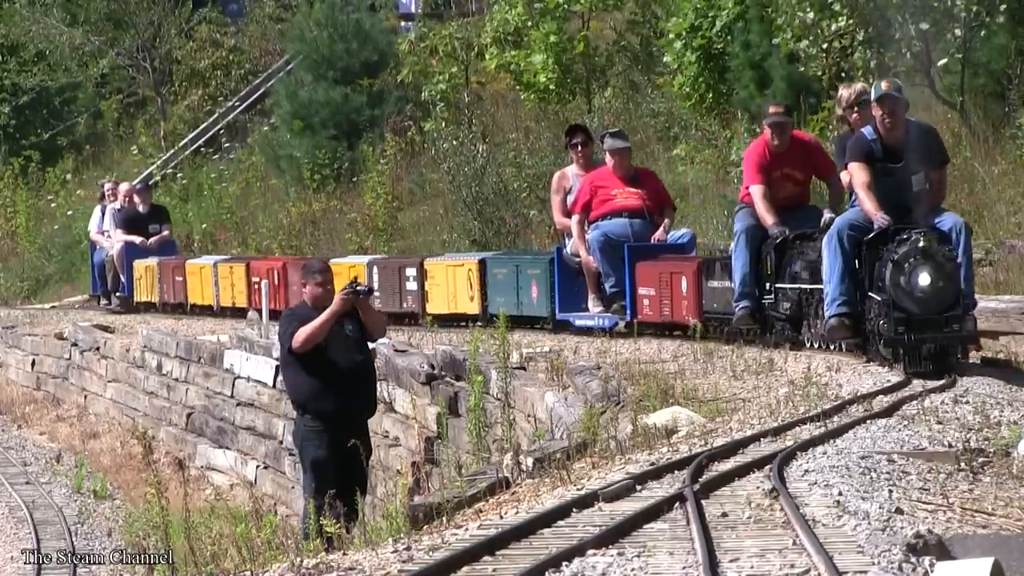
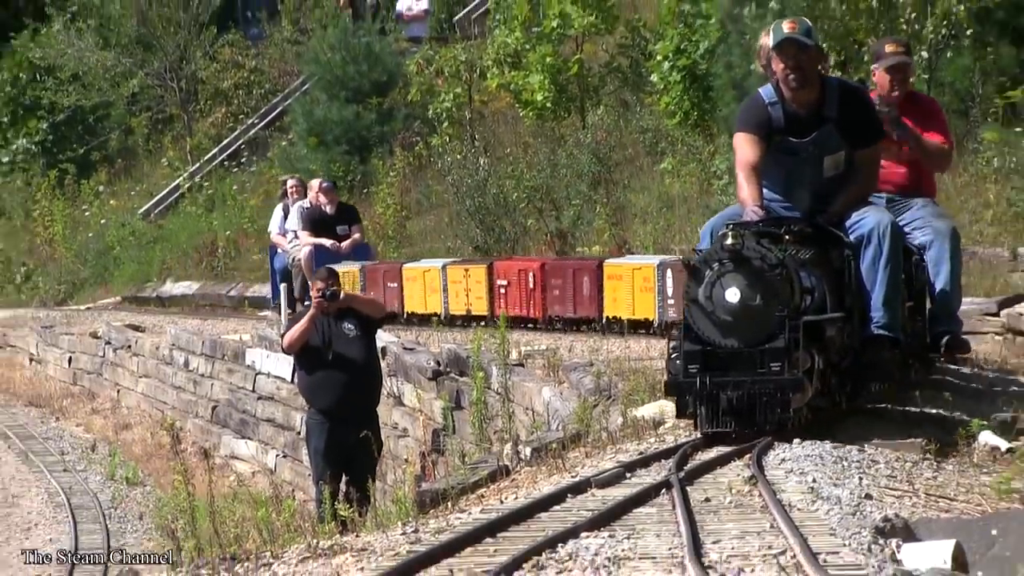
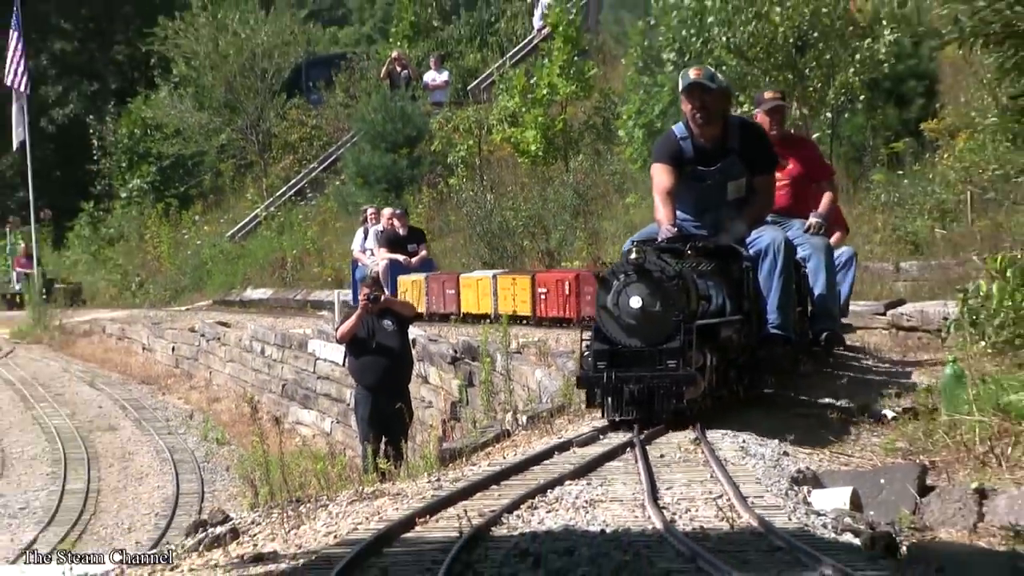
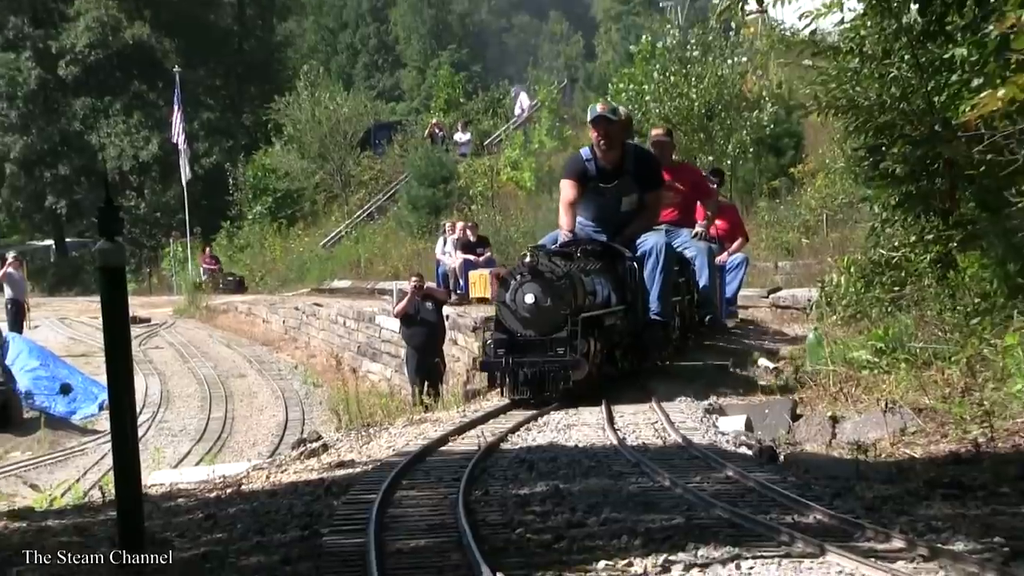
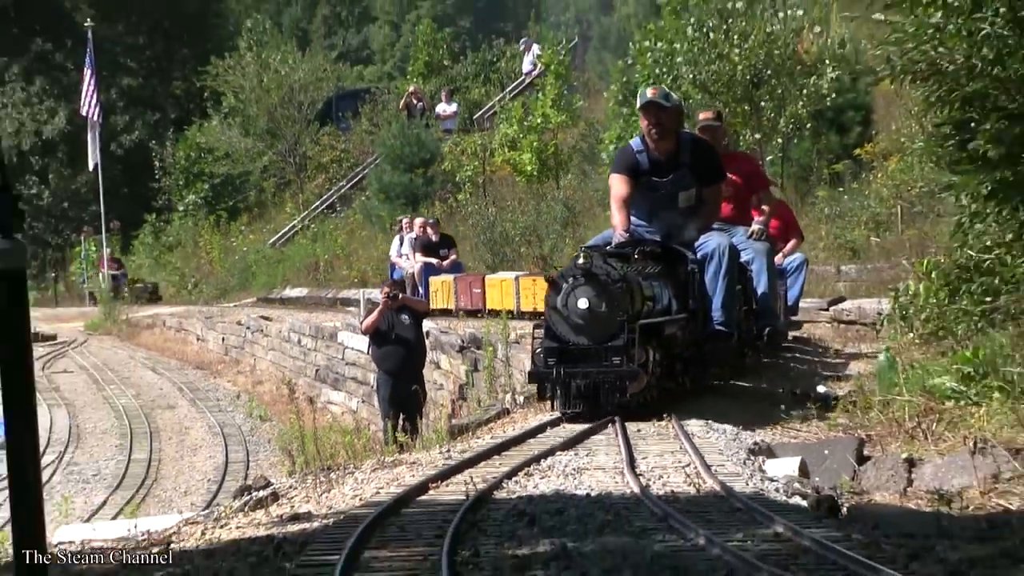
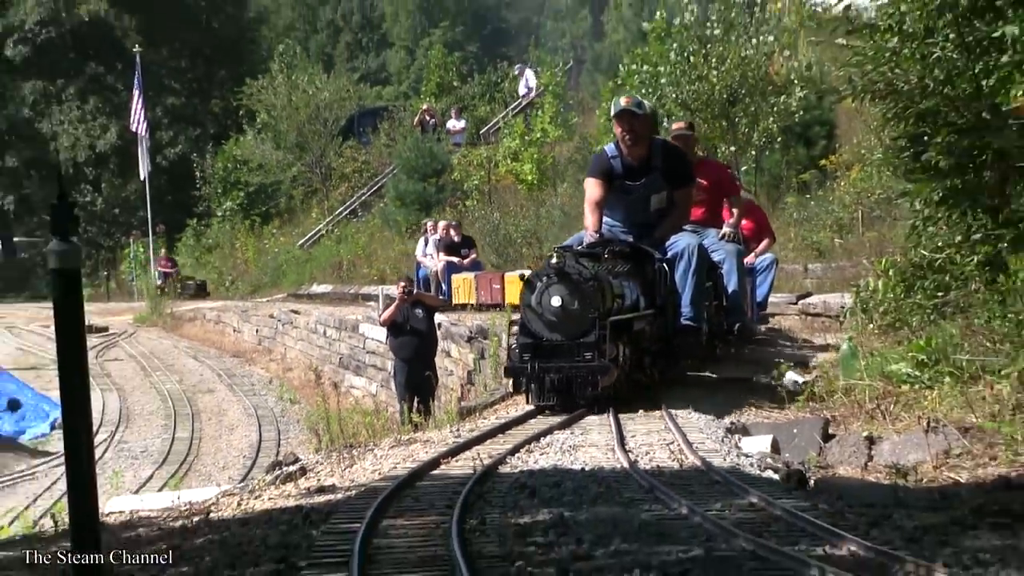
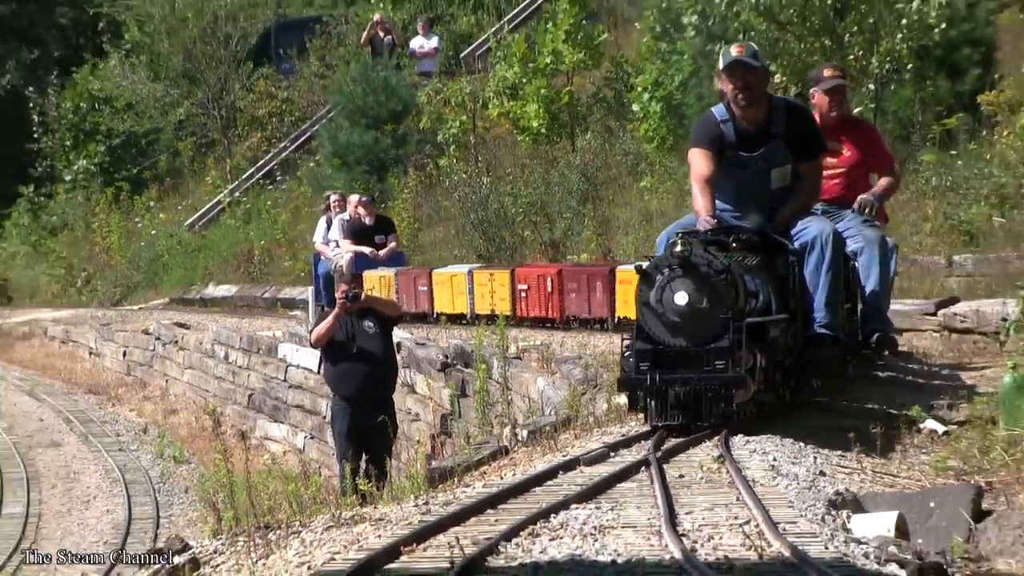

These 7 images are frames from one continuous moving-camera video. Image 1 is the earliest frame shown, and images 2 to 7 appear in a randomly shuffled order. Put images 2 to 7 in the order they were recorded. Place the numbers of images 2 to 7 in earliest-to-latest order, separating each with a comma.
2, 7, 3, 5, 6, 4
